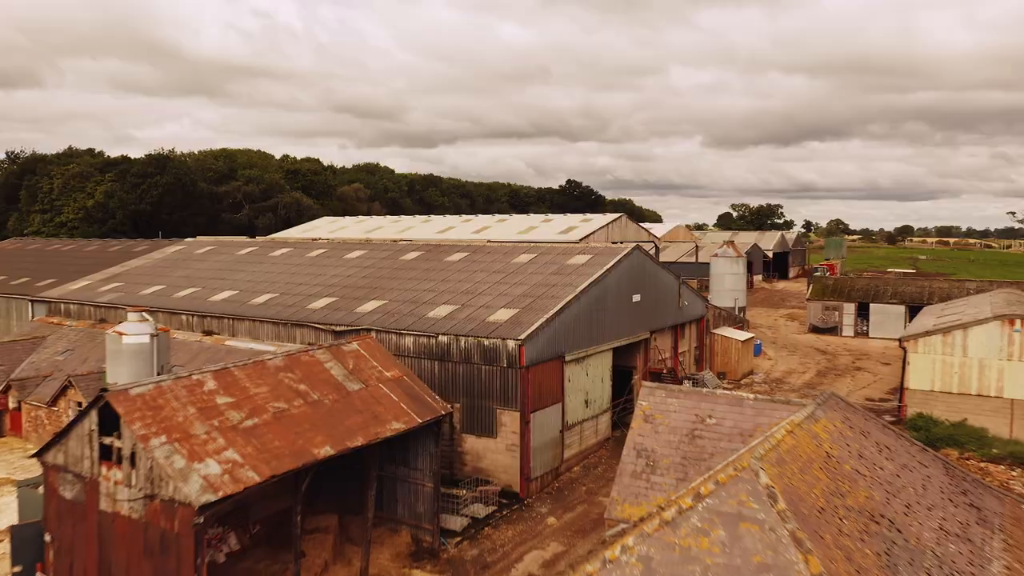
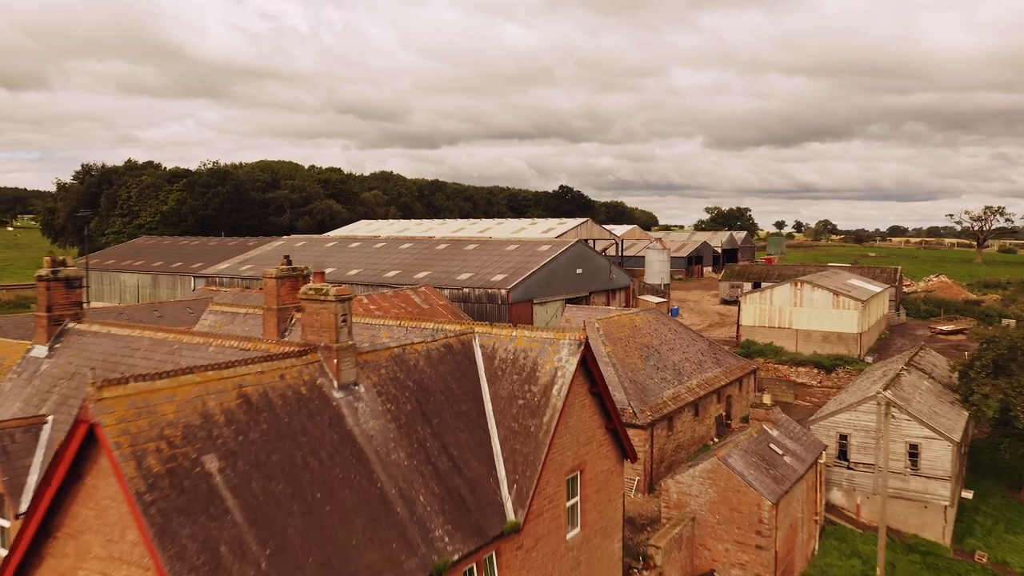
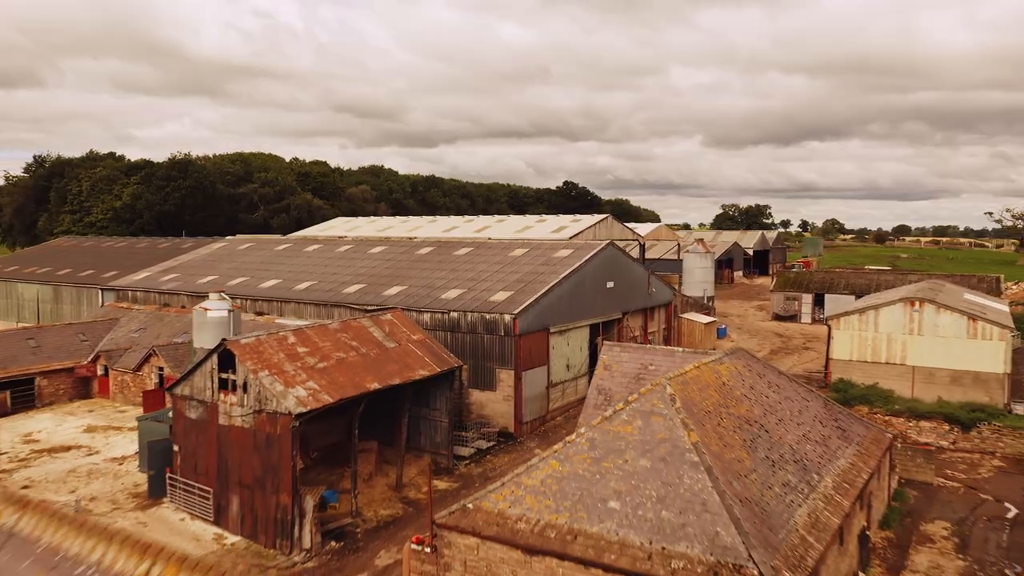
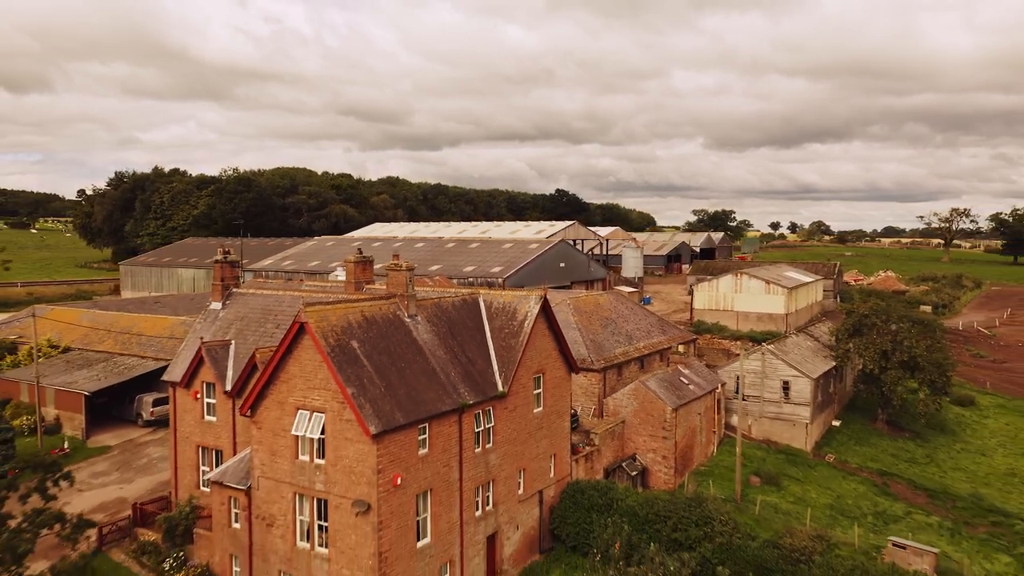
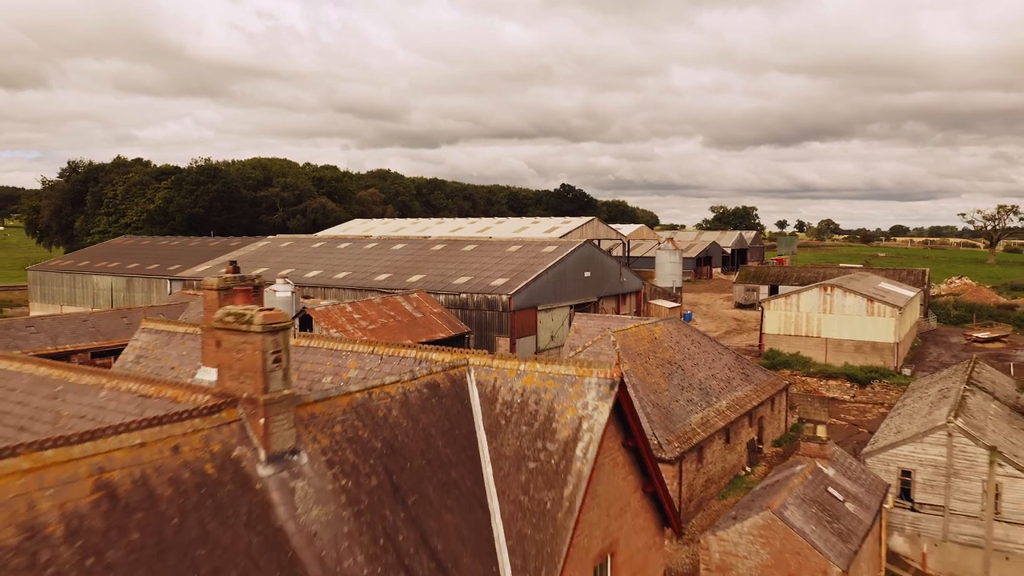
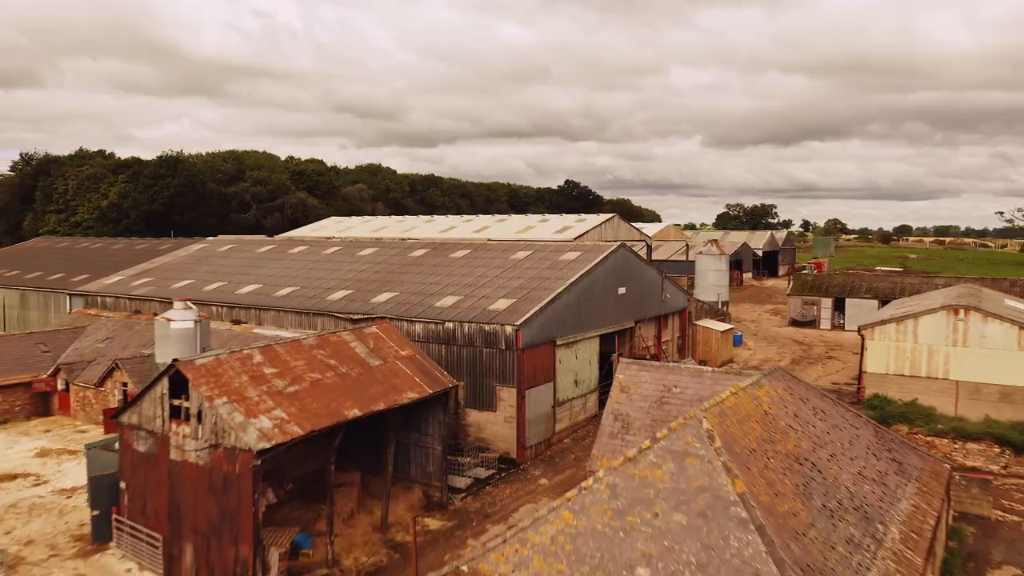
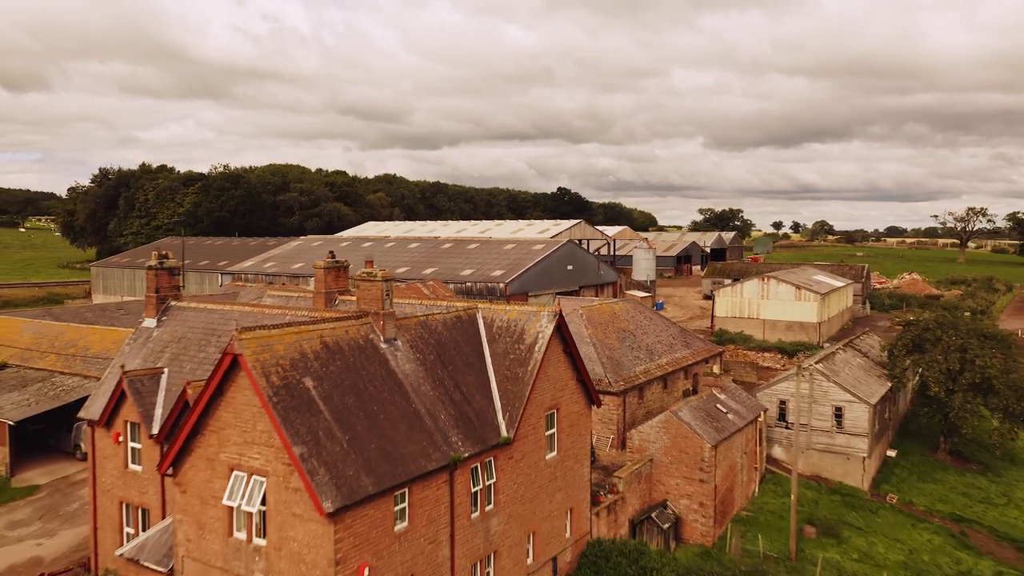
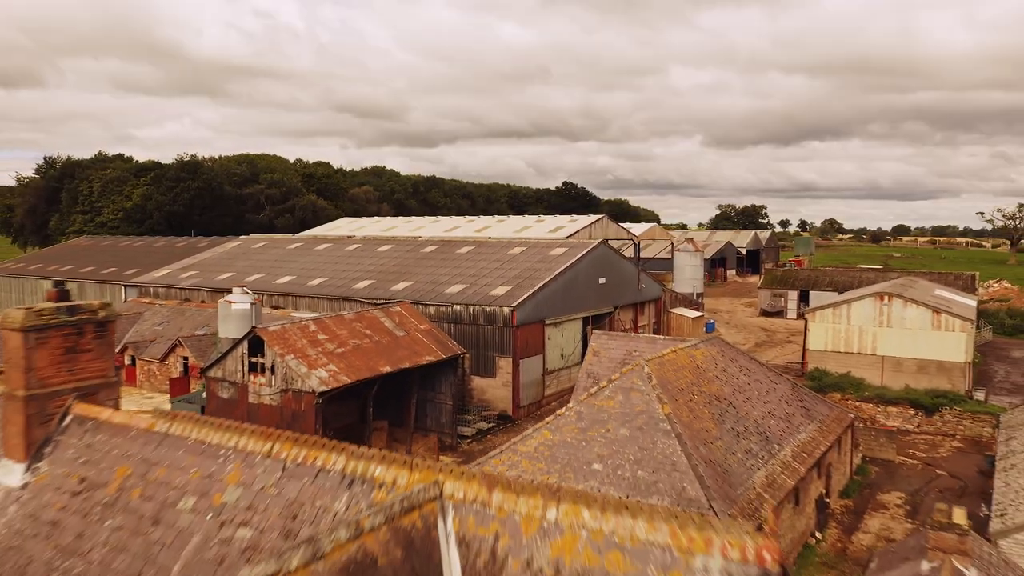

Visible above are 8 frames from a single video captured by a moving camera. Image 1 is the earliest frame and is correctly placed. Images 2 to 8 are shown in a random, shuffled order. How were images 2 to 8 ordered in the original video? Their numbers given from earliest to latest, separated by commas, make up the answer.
6, 3, 8, 5, 2, 7, 4
